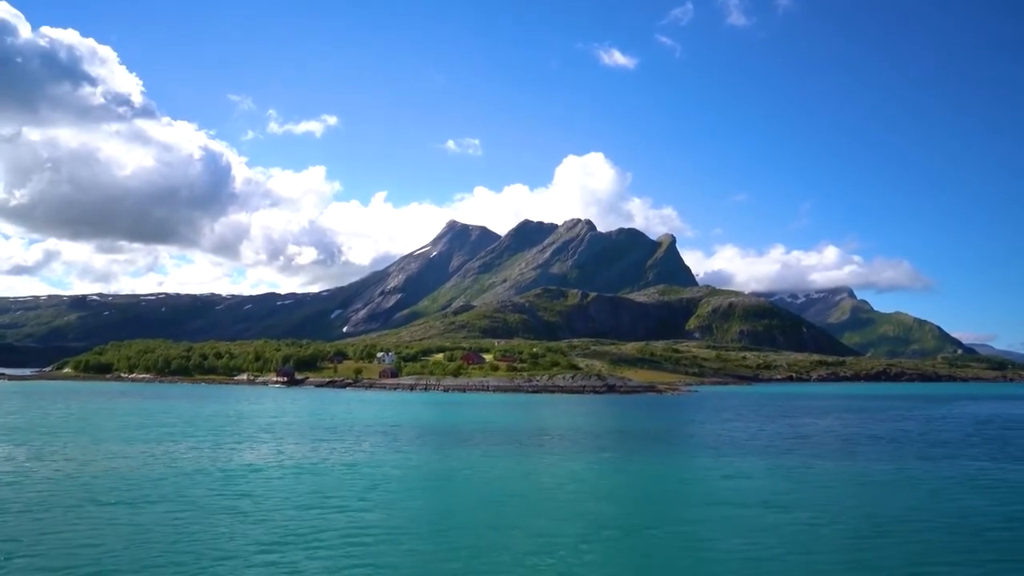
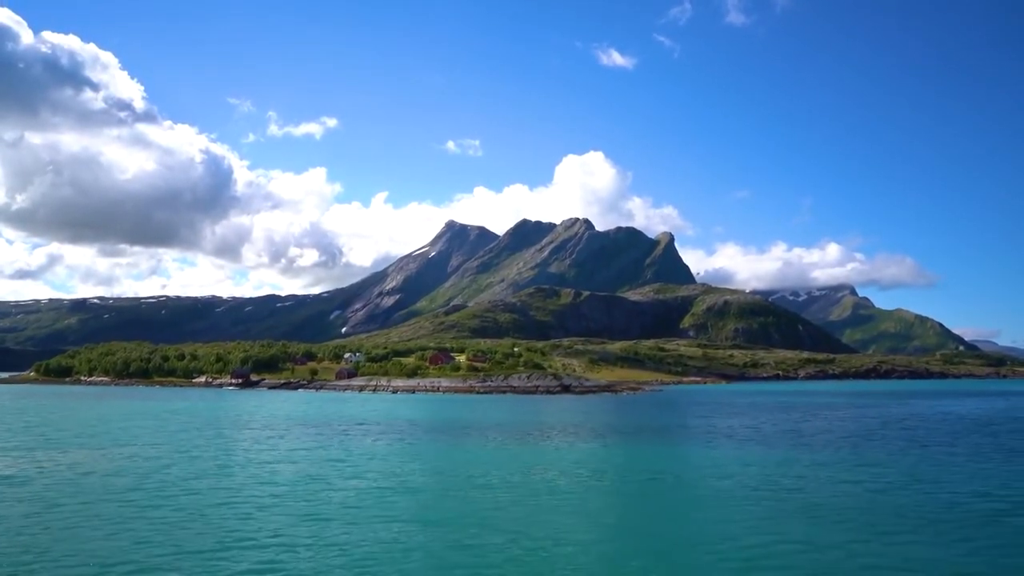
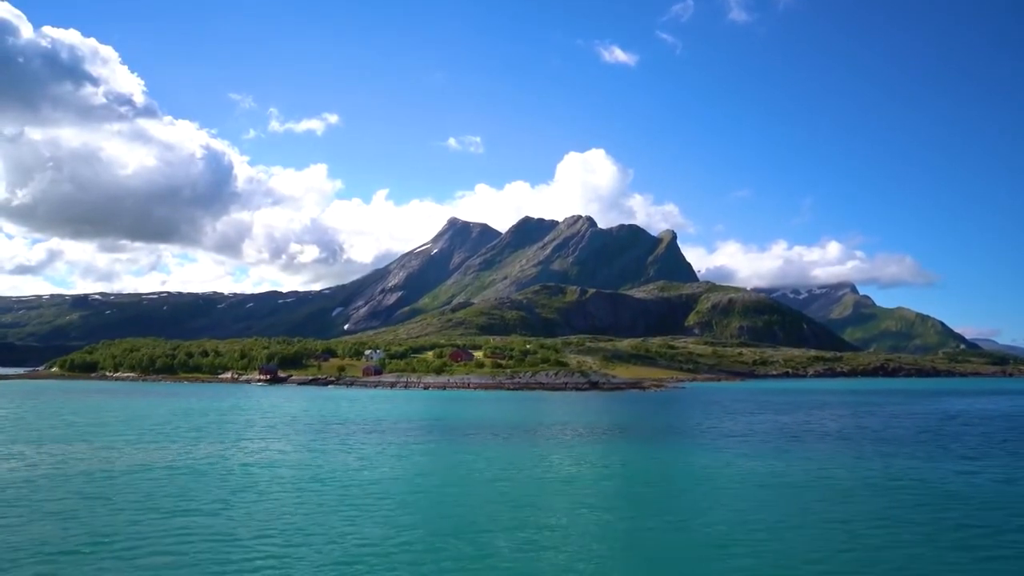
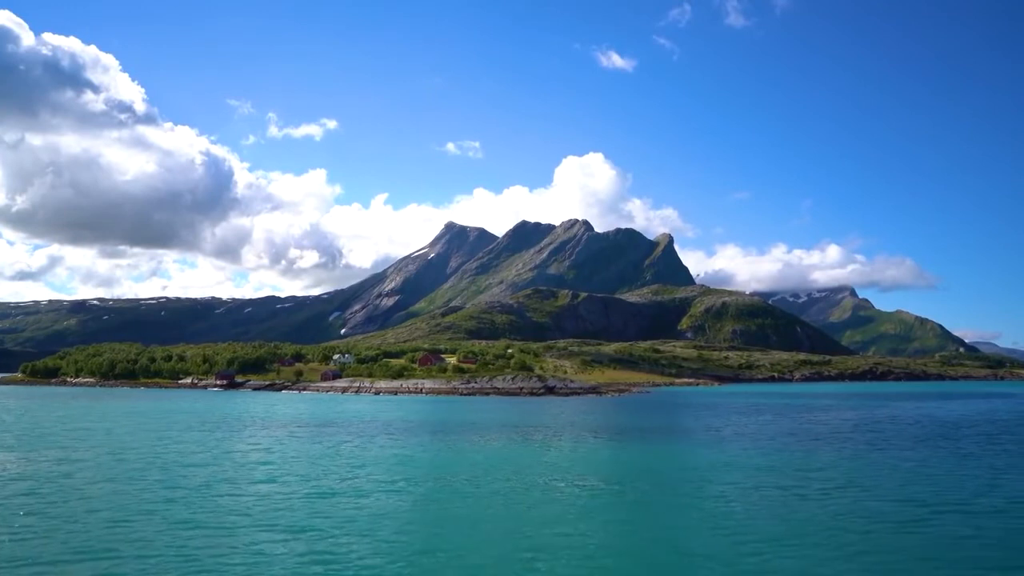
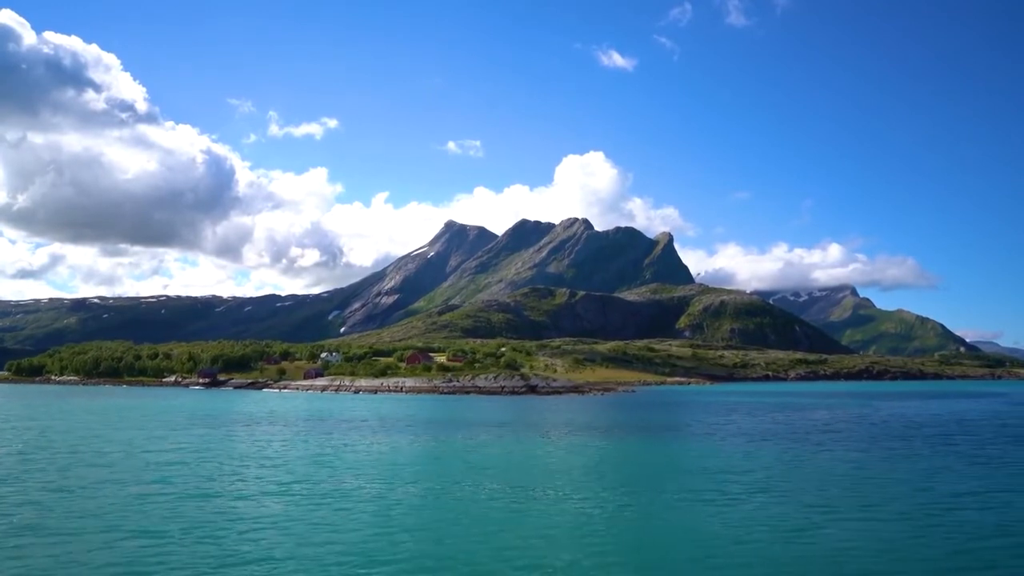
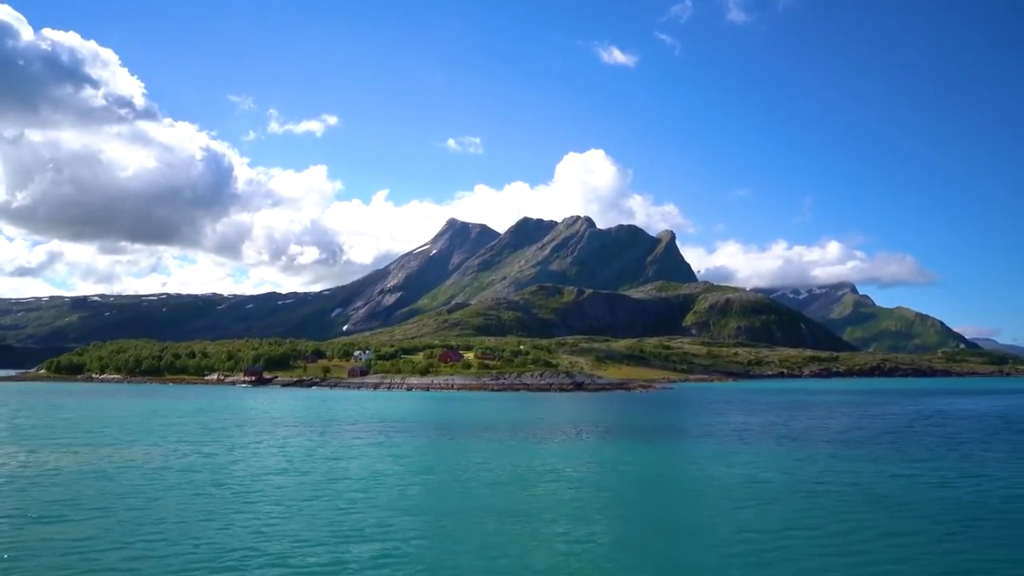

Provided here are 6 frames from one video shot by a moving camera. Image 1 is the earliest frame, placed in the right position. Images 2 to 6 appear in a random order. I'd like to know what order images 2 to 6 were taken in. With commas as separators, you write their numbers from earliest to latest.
3, 6, 2, 4, 5
